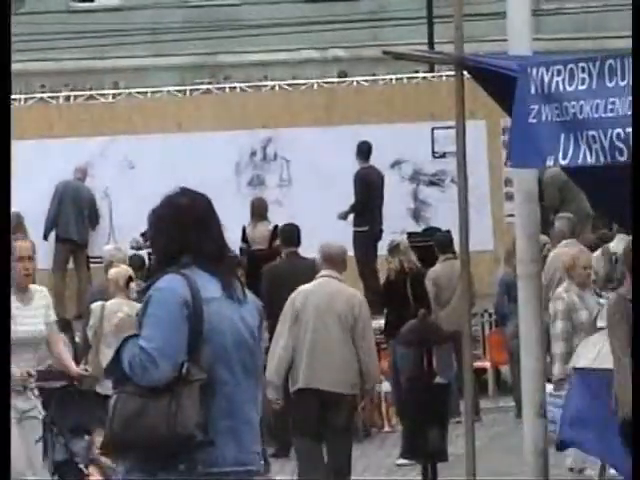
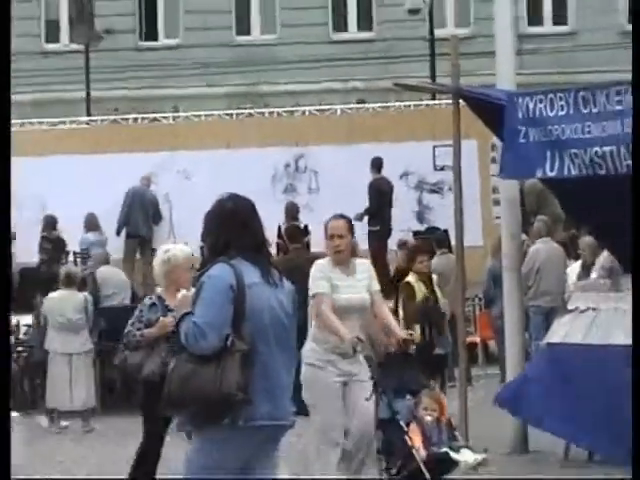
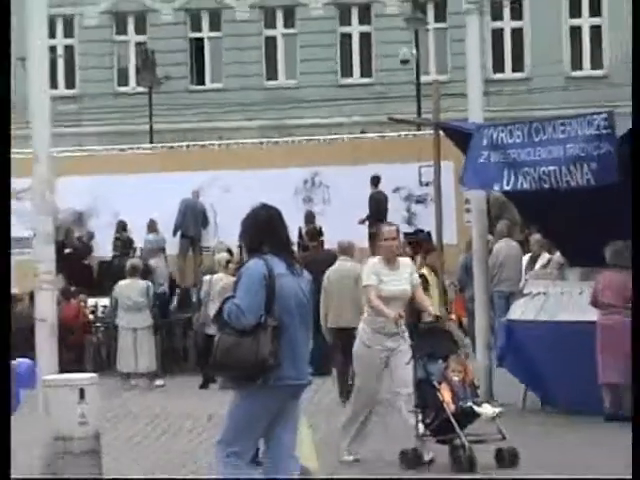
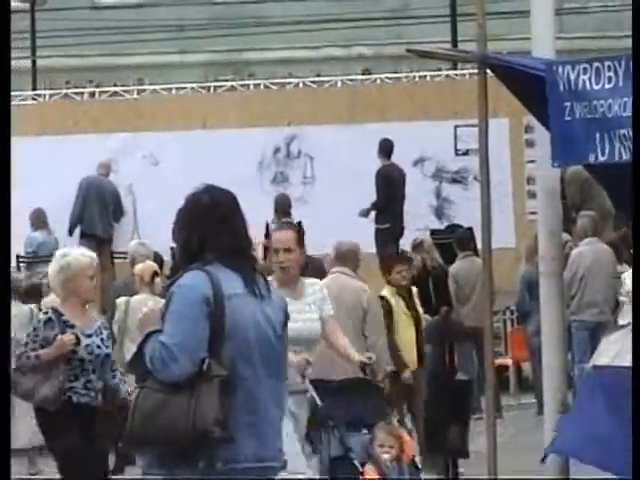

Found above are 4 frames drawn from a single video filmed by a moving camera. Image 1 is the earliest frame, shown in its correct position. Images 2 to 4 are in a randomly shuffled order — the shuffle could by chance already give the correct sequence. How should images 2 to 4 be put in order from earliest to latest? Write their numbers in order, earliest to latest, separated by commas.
4, 2, 3
